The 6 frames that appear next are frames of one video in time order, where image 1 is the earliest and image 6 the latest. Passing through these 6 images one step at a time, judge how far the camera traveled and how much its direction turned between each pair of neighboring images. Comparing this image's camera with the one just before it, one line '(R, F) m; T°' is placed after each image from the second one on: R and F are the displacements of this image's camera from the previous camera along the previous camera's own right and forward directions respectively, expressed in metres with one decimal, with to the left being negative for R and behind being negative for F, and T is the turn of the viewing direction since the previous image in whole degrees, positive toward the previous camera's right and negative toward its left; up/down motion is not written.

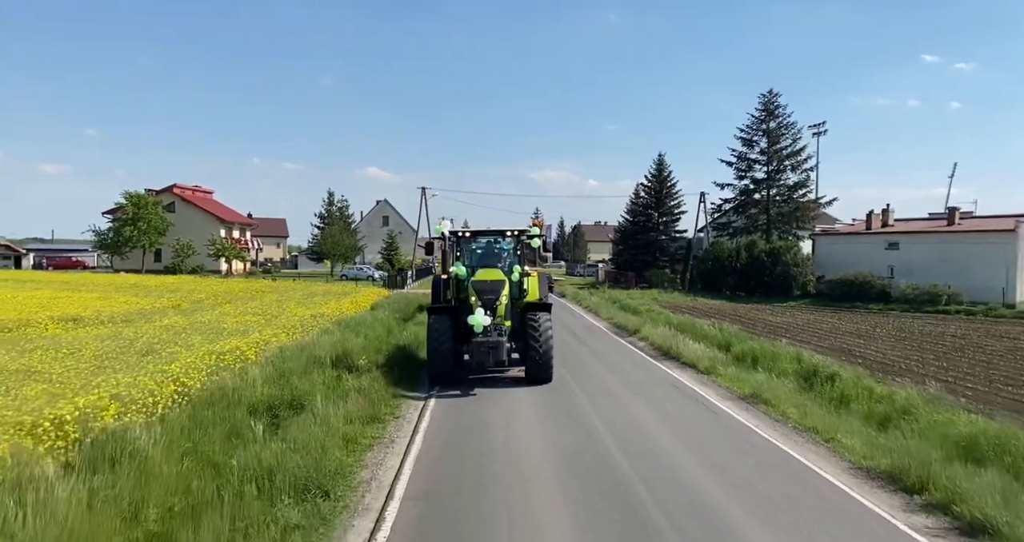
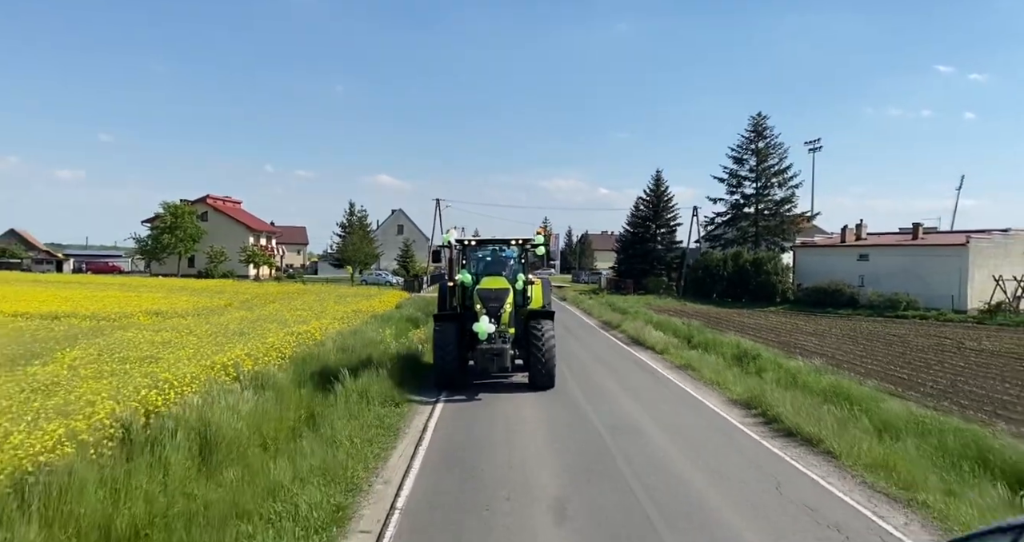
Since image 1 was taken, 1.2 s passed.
(+0.2, -5.1) m; -1°
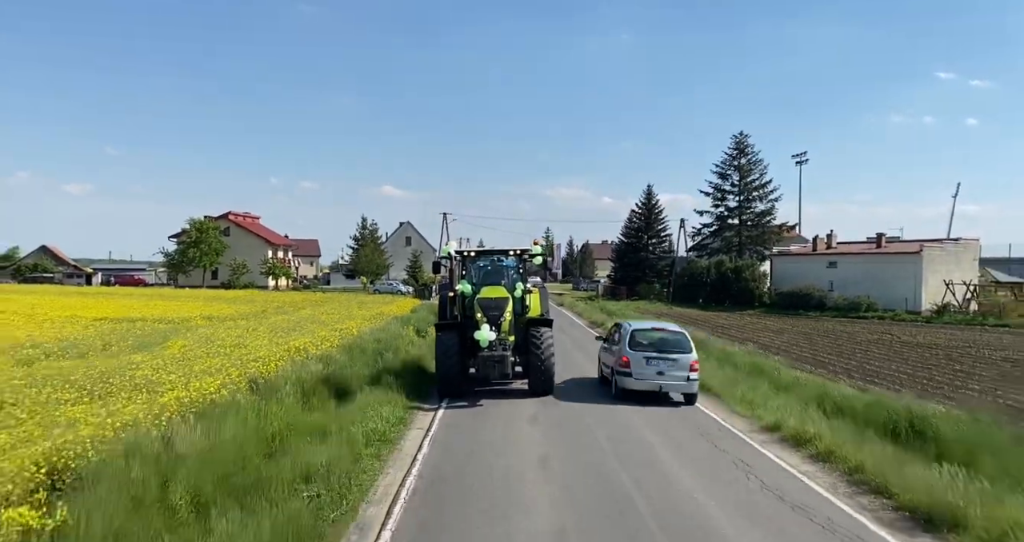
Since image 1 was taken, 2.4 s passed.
(+0.2, -5.0) m; 0°
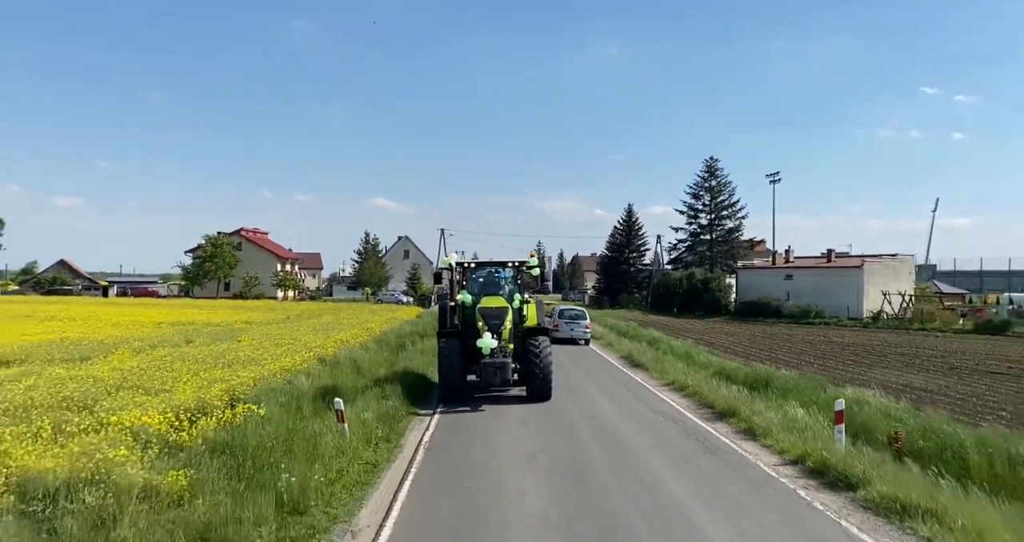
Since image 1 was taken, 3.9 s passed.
(+0.1, -6.4) m; 0°
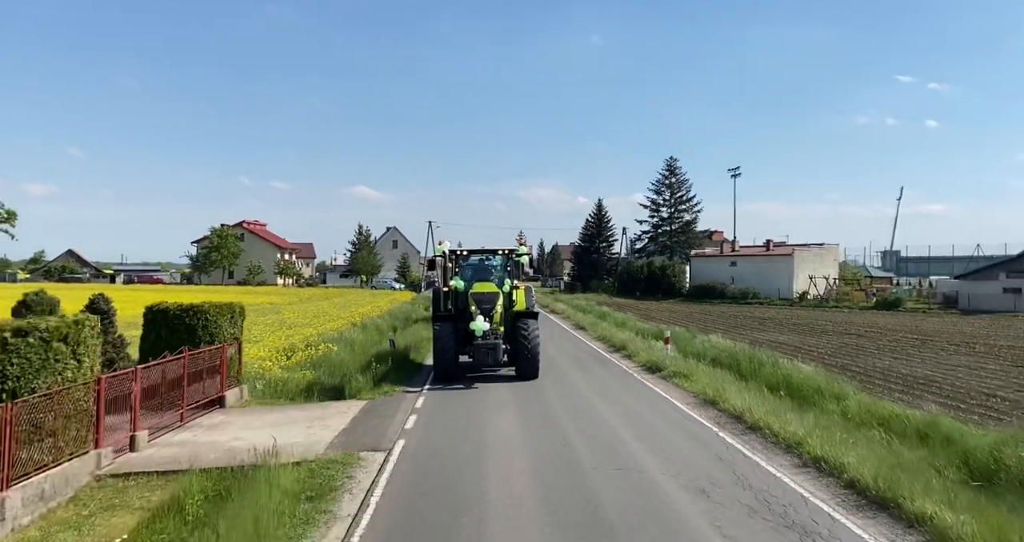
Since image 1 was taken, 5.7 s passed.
(+0.1, -8.2) m; +1°
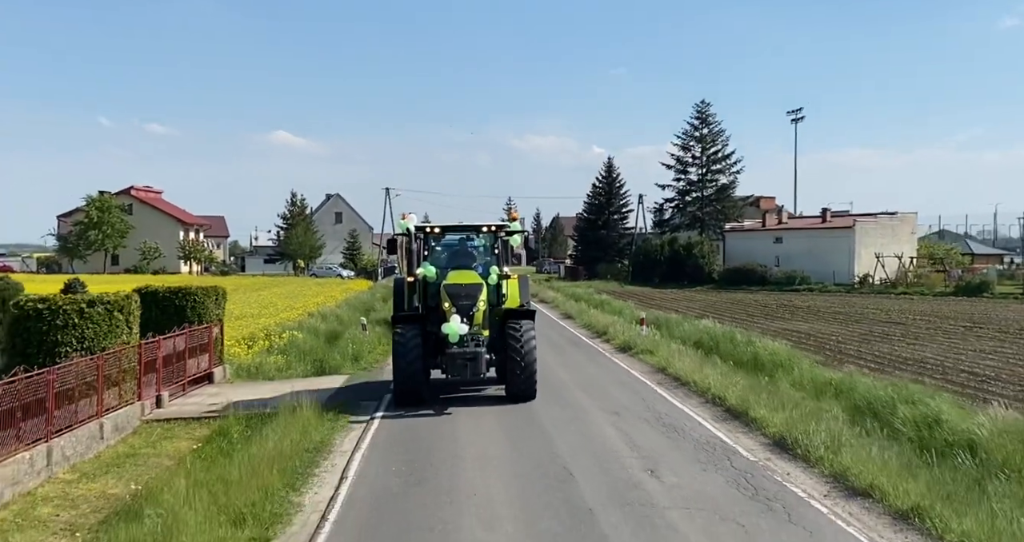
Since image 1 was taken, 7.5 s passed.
(0.0, -0.7) m; +1°
